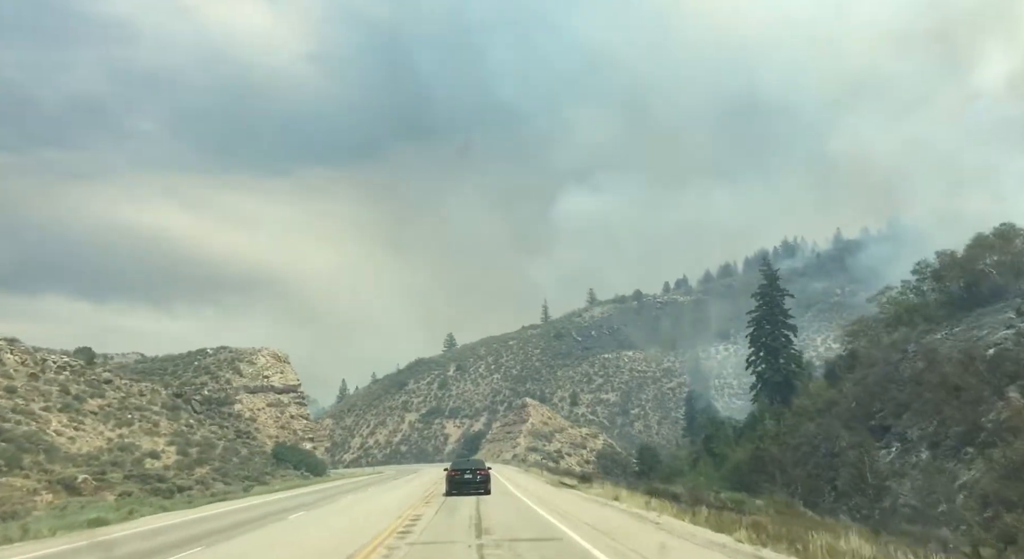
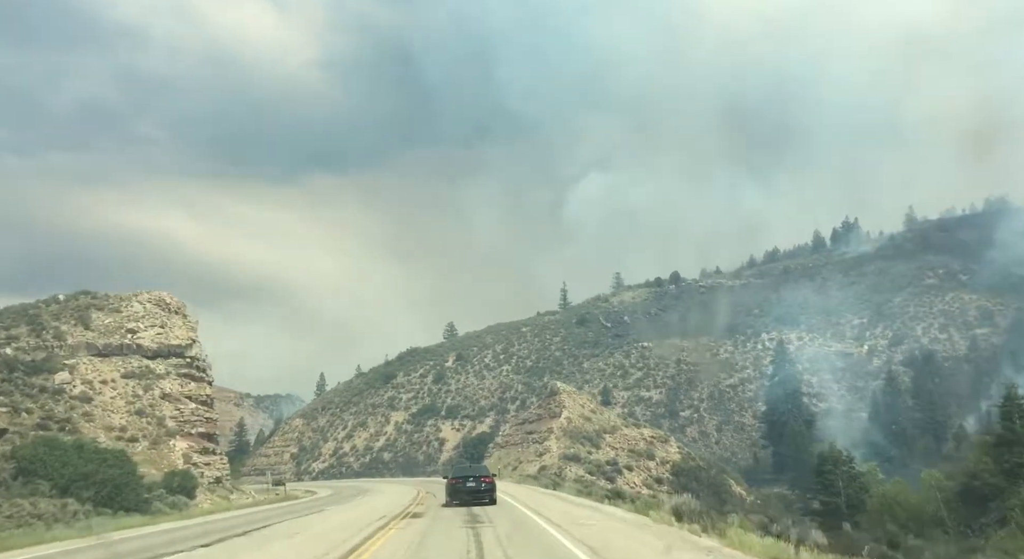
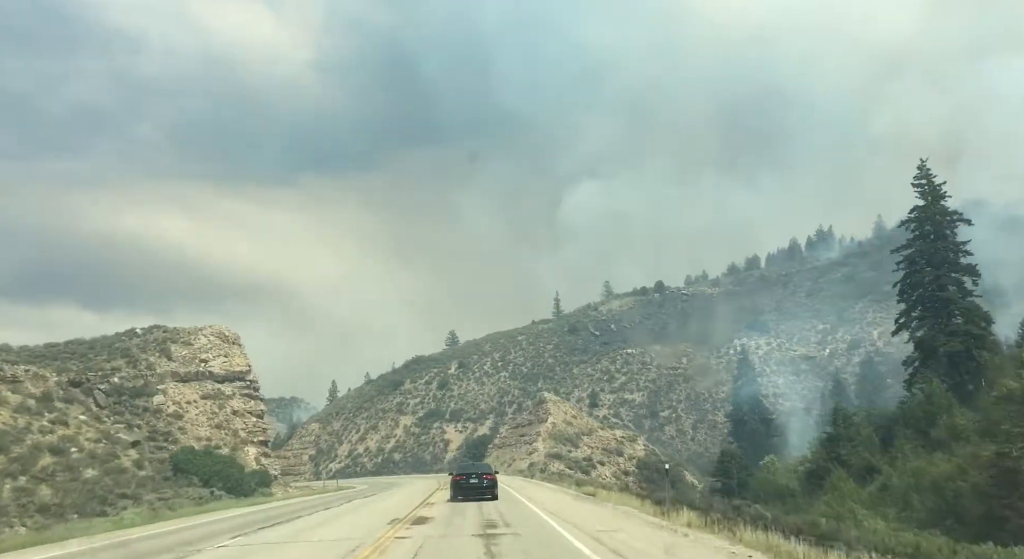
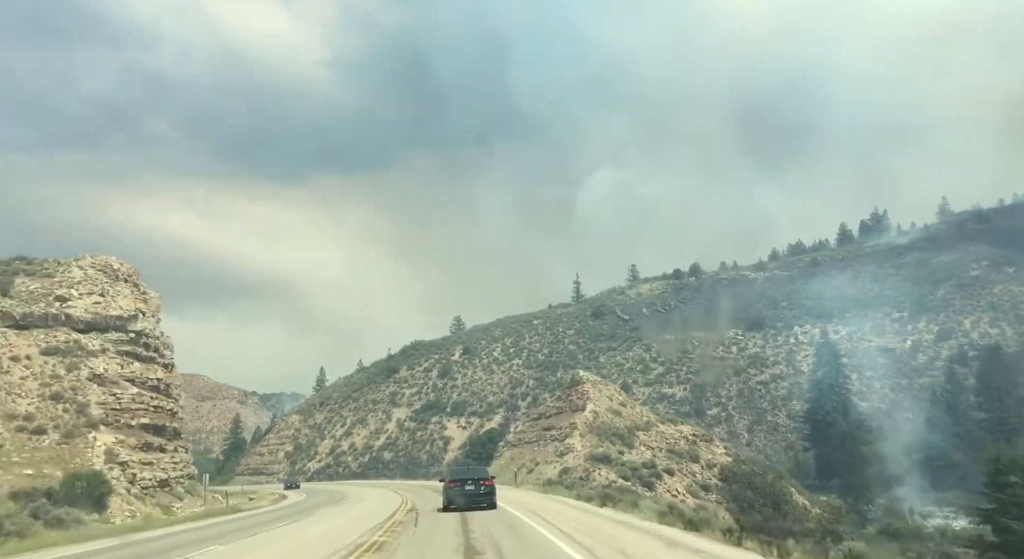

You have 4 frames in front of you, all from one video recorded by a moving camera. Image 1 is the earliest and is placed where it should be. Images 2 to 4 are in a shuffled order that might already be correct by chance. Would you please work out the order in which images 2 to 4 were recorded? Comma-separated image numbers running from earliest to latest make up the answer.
3, 2, 4
